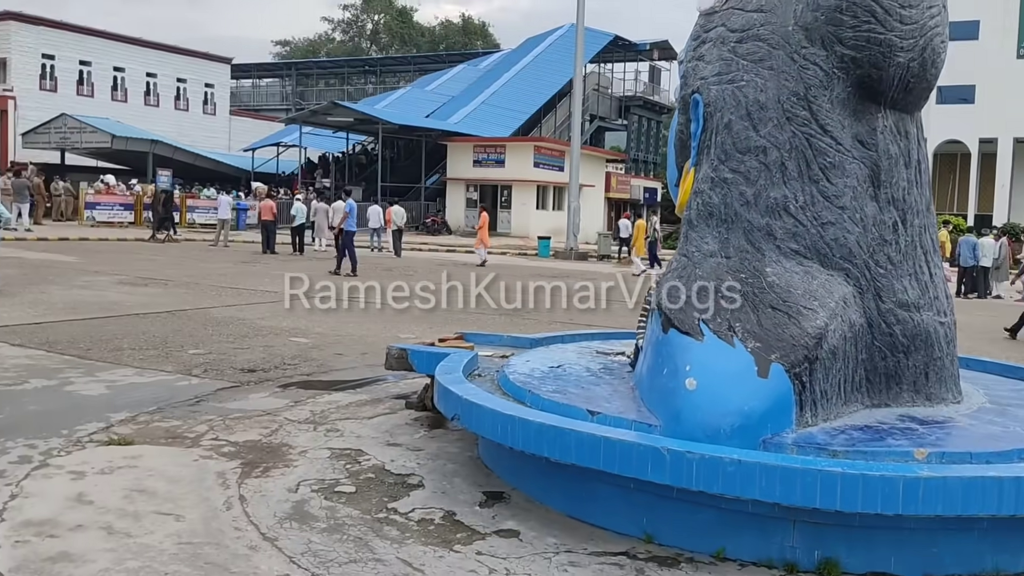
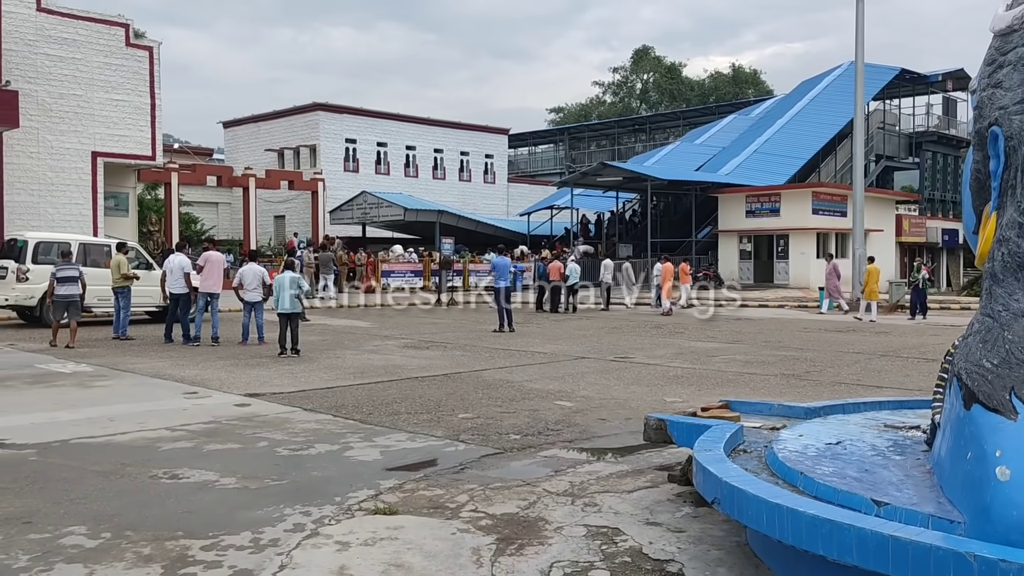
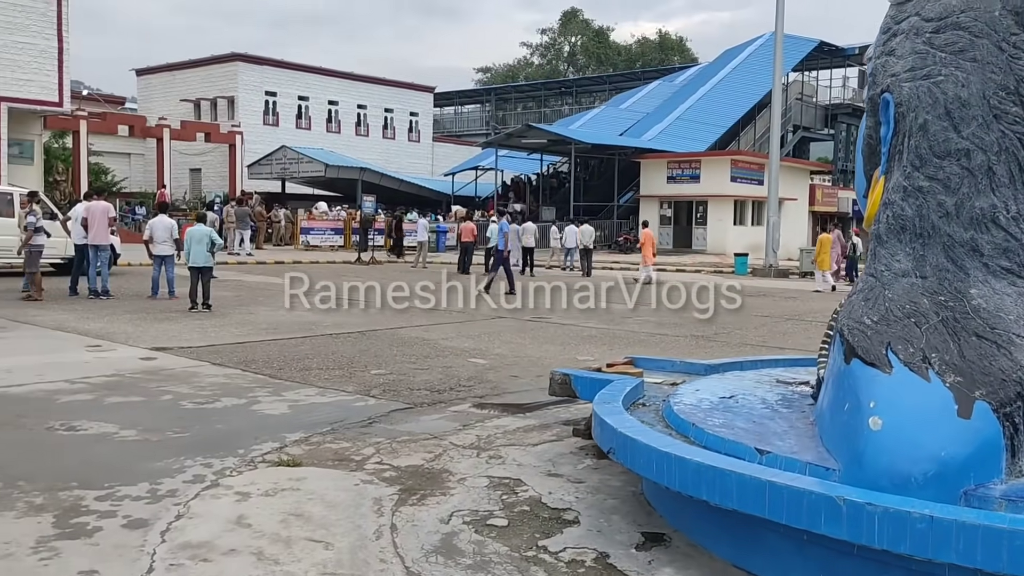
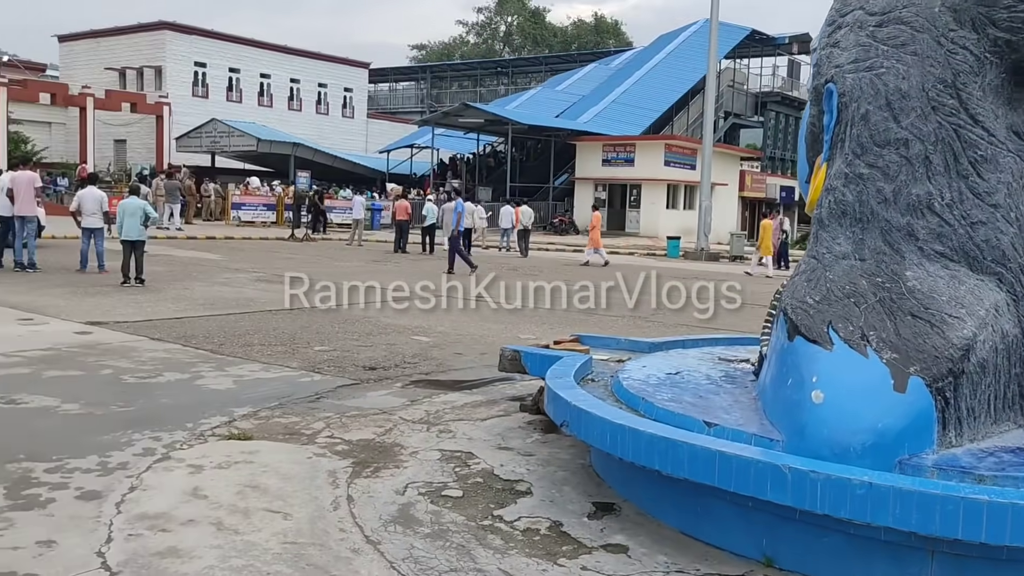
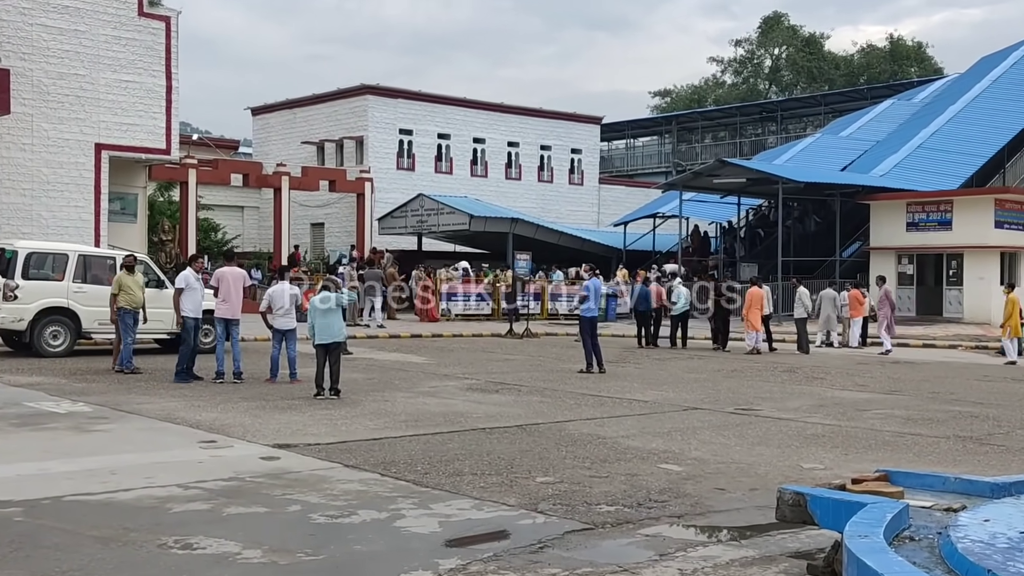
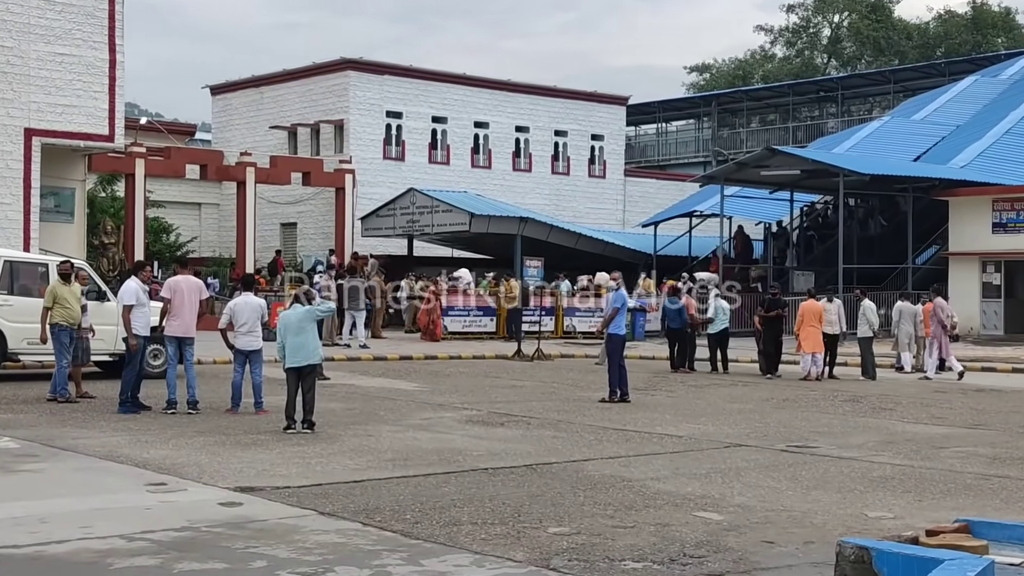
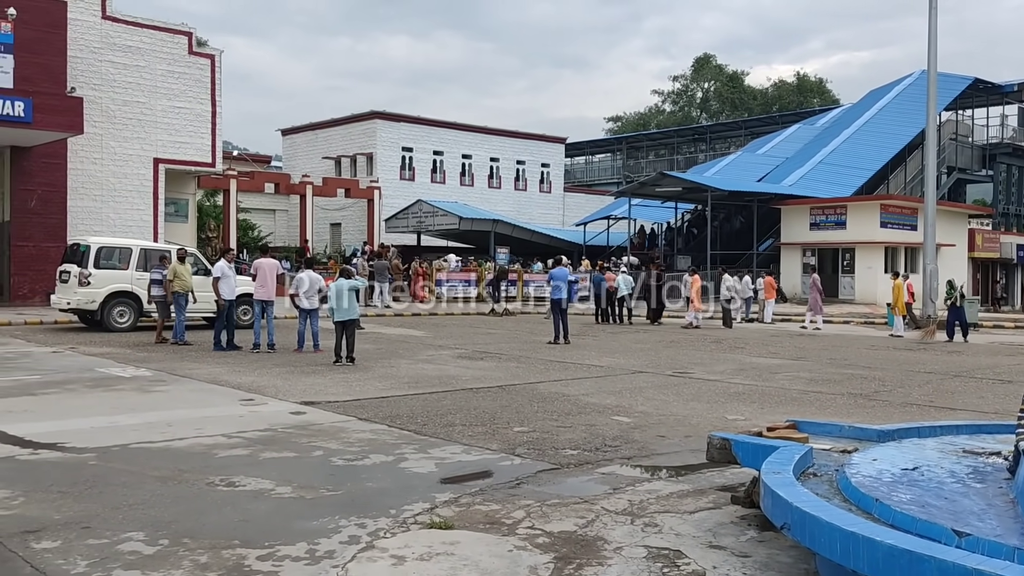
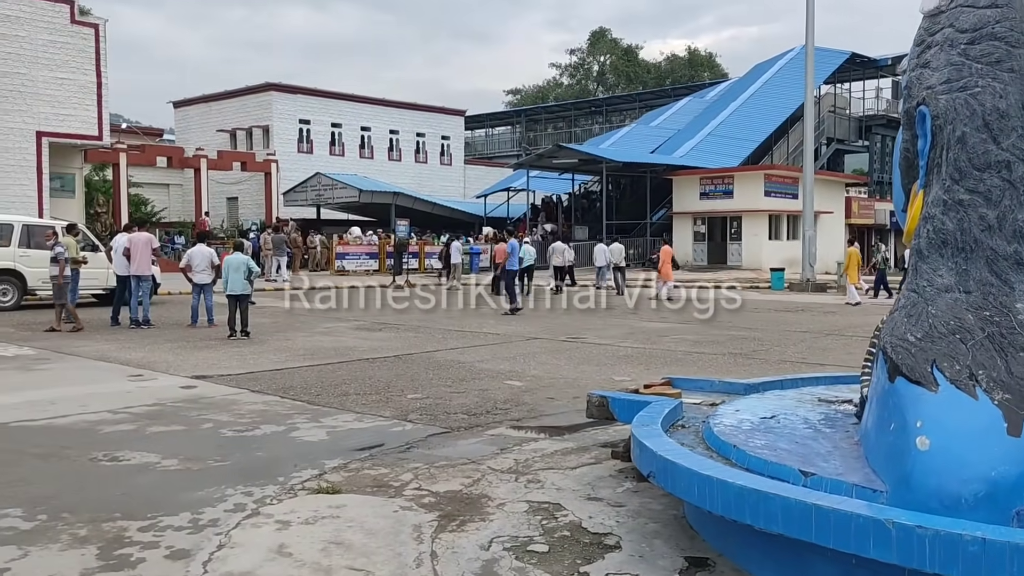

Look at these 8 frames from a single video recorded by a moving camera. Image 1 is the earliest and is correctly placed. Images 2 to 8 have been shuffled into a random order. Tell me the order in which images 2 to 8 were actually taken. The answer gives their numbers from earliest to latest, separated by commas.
4, 3, 8, 2, 7, 5, 6
